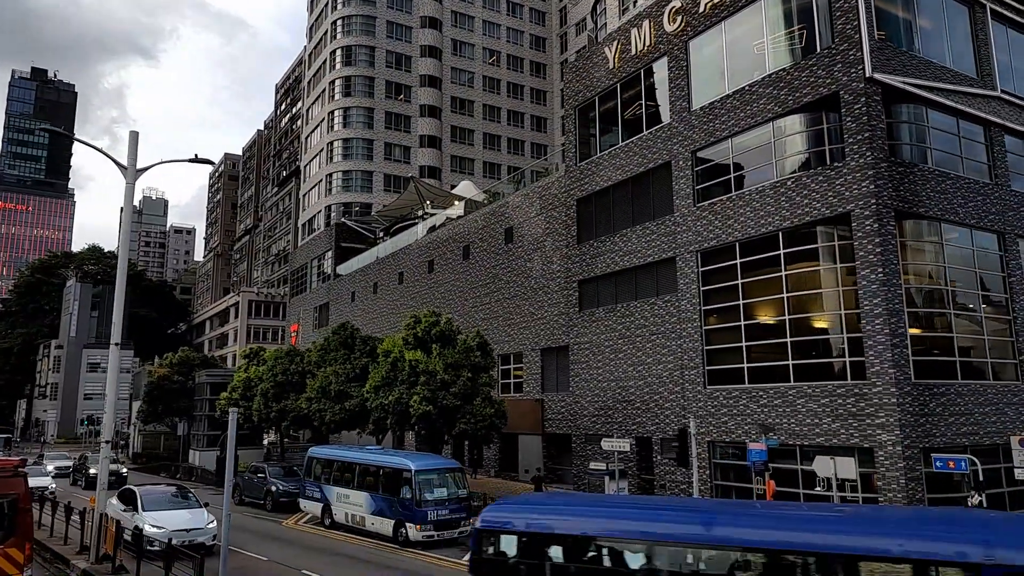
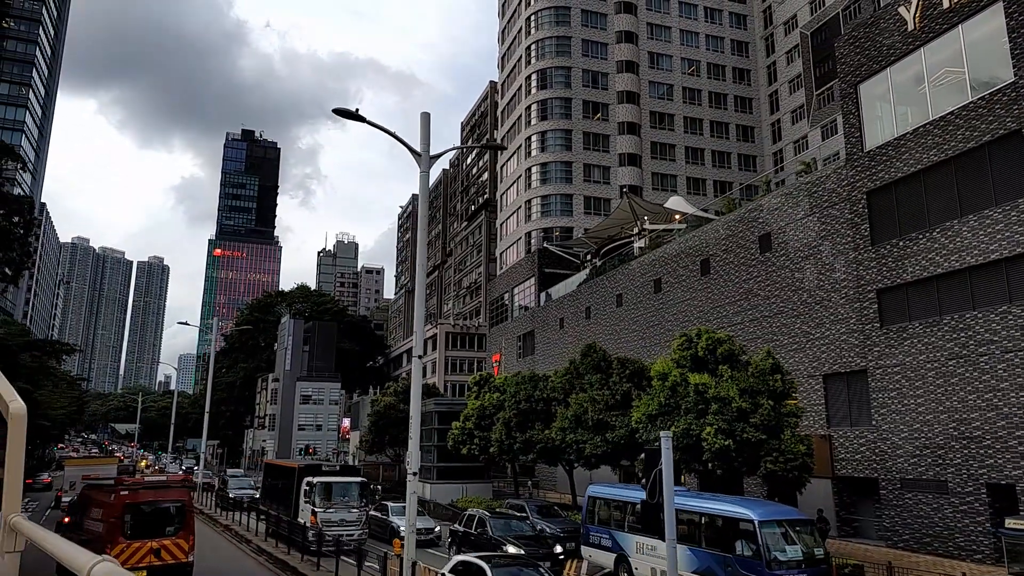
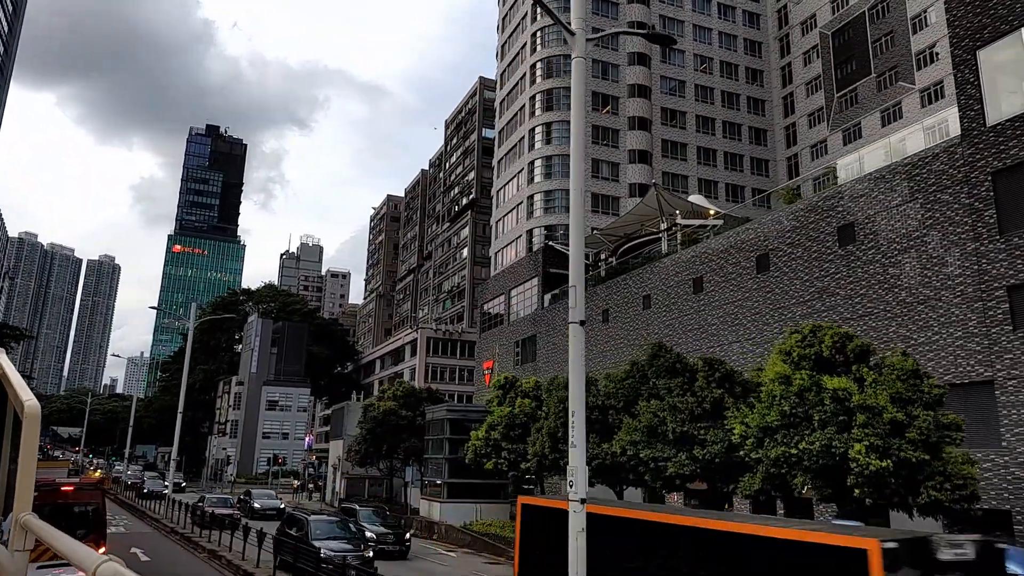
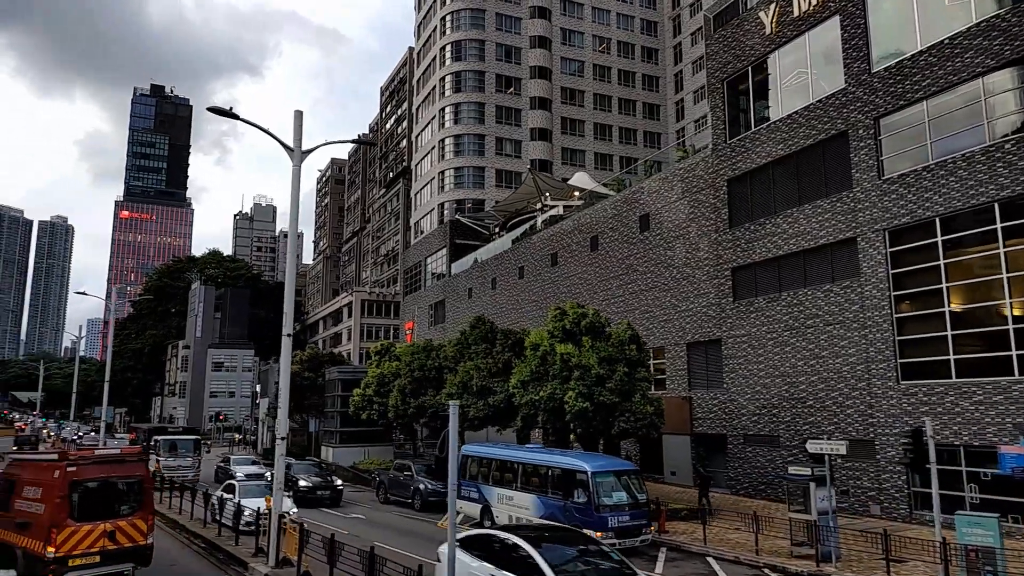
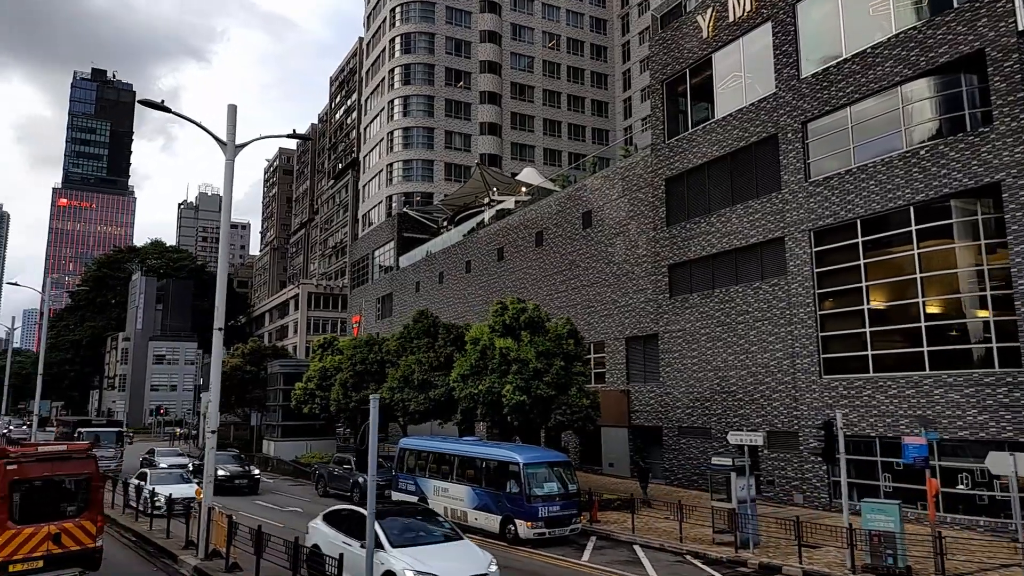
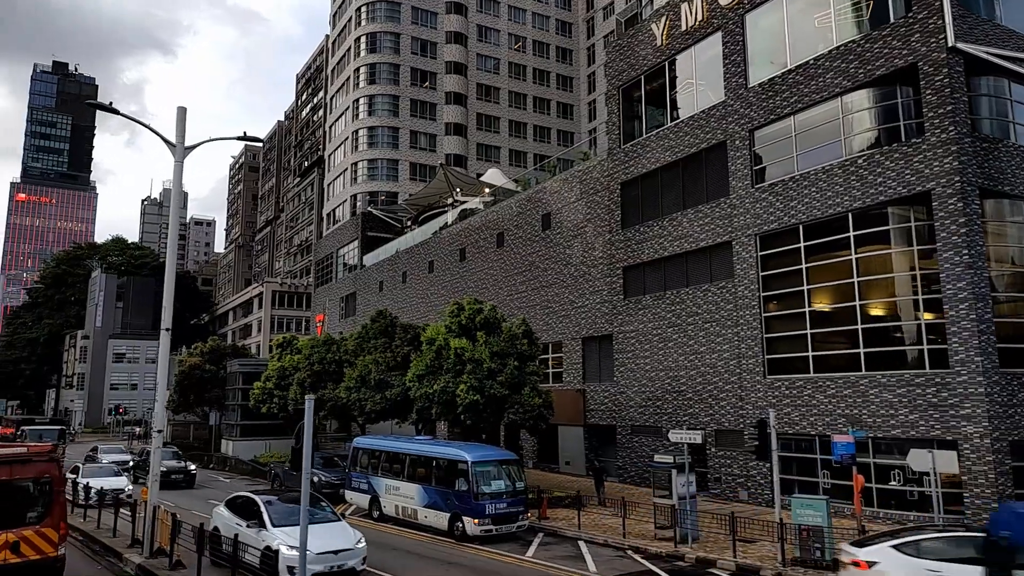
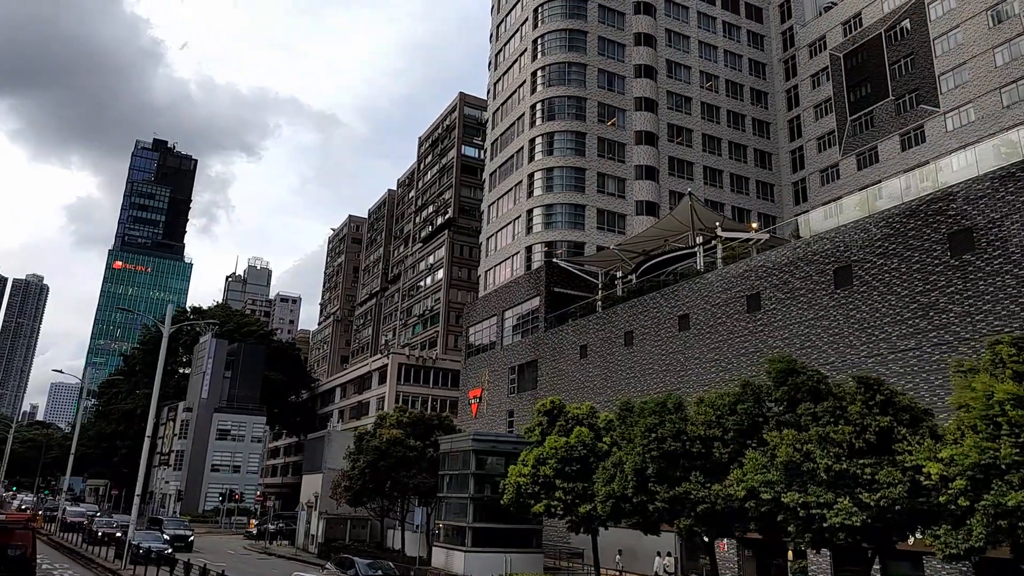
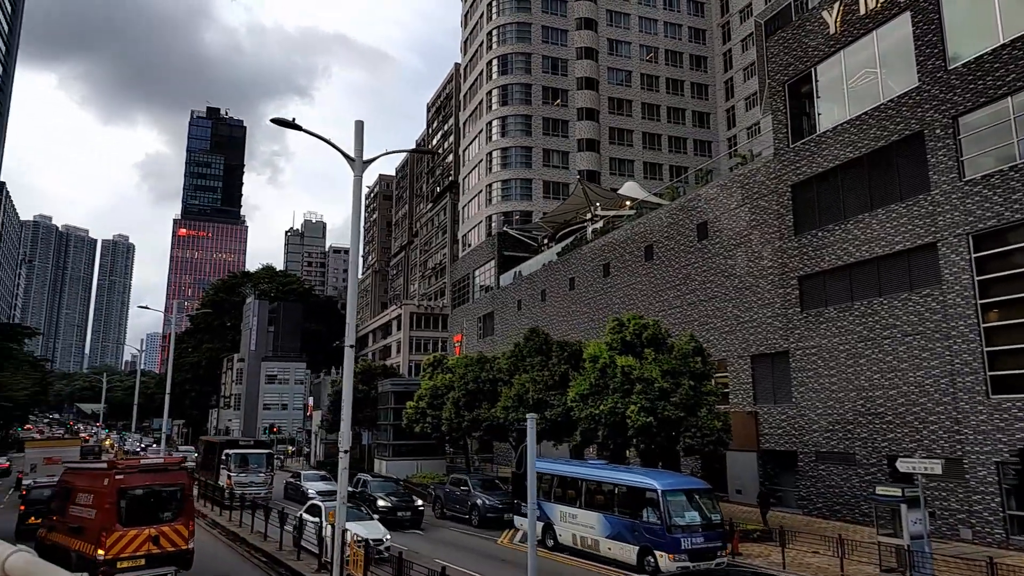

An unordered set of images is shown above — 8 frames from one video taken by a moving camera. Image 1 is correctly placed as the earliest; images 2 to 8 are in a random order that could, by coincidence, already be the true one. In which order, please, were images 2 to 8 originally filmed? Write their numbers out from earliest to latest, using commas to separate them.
6, 5, 4, 8, 2, 3, 7
